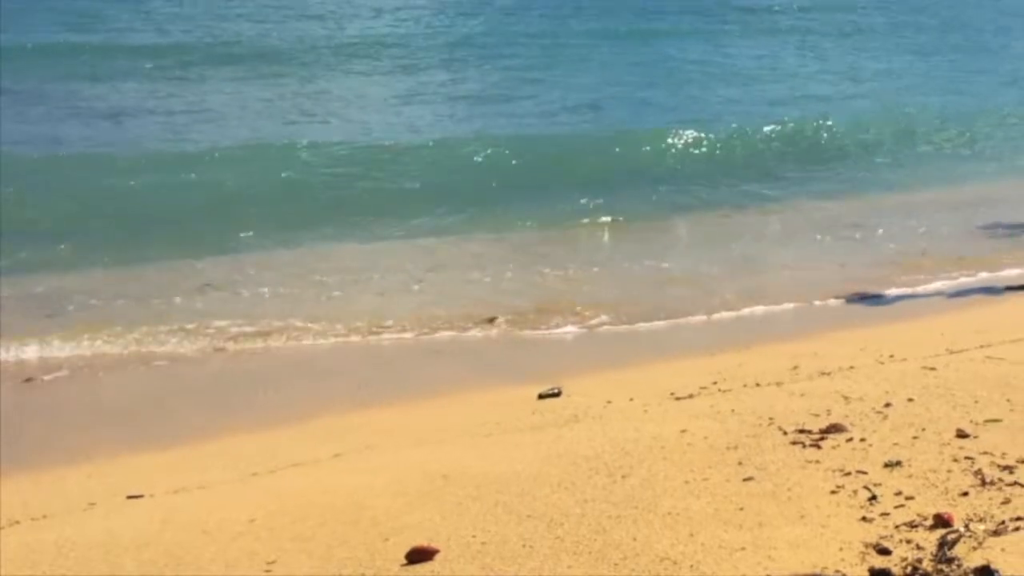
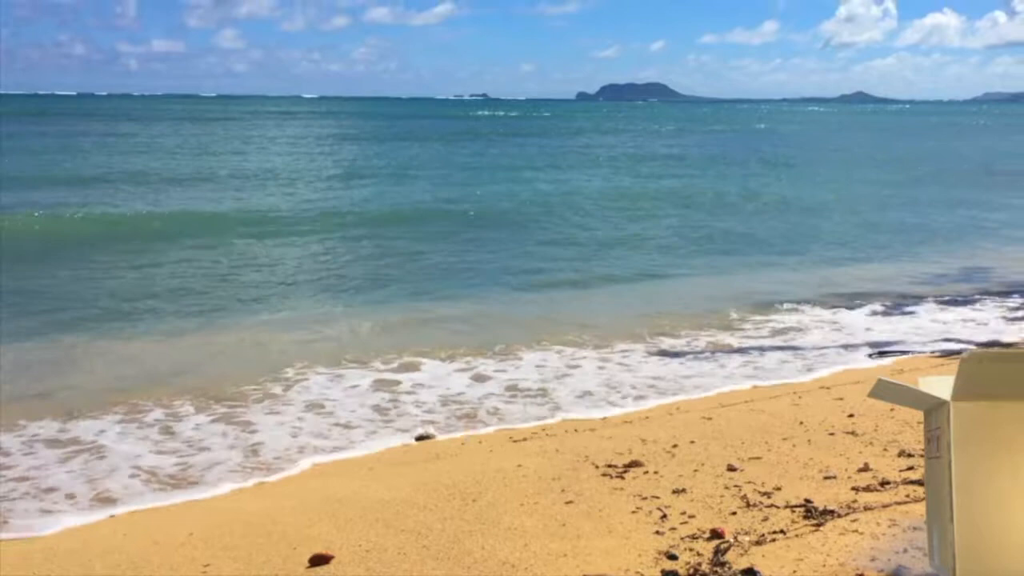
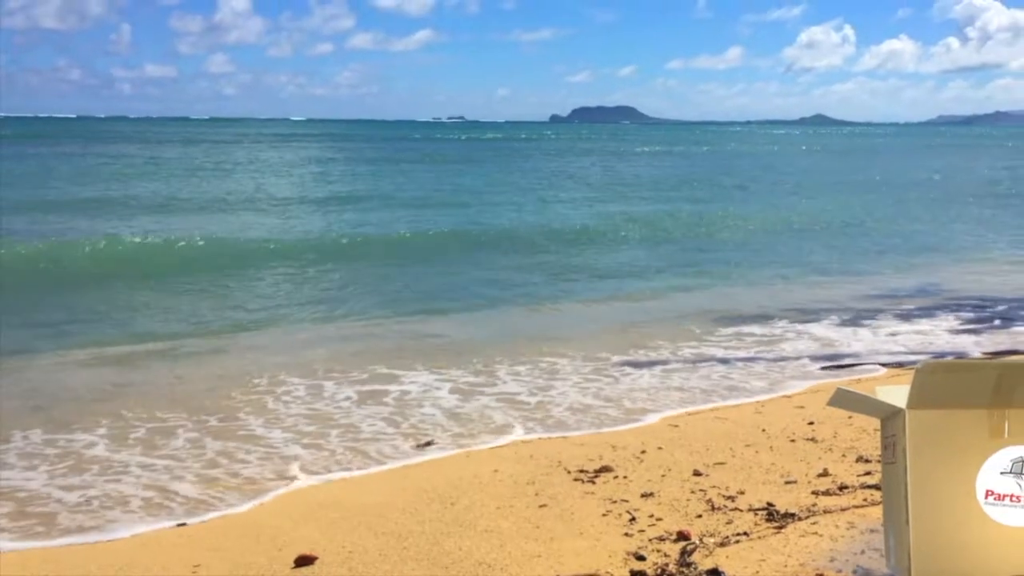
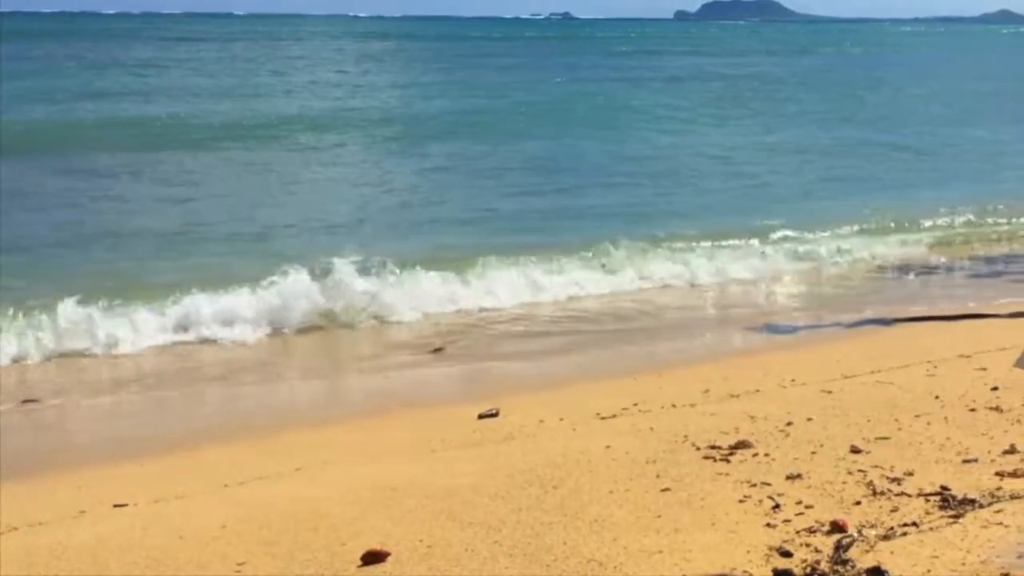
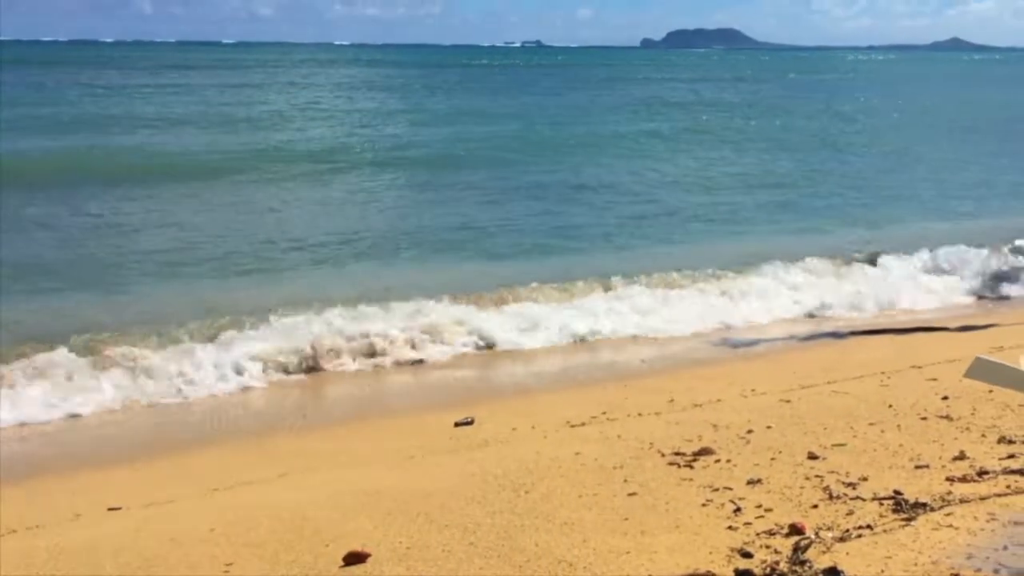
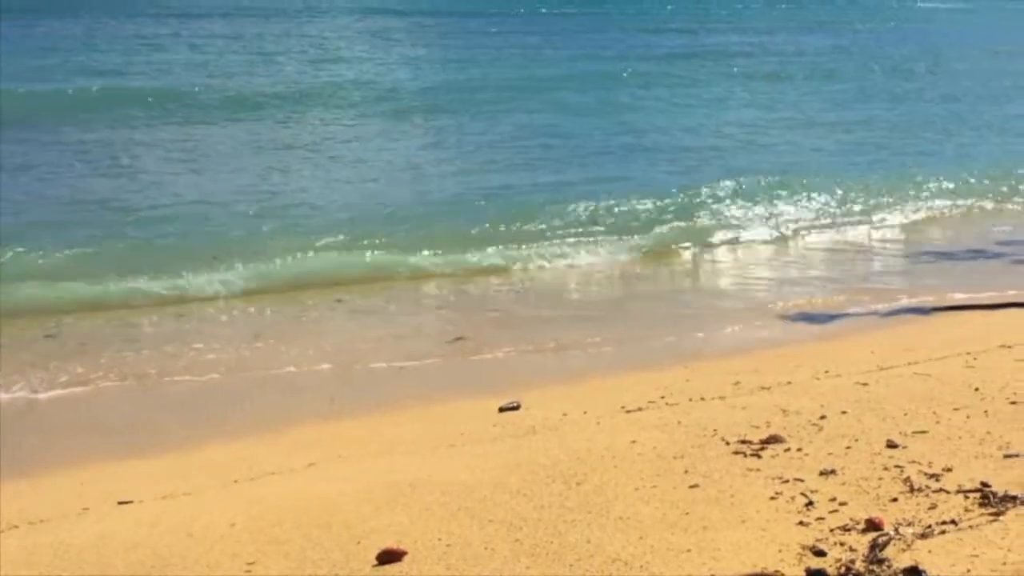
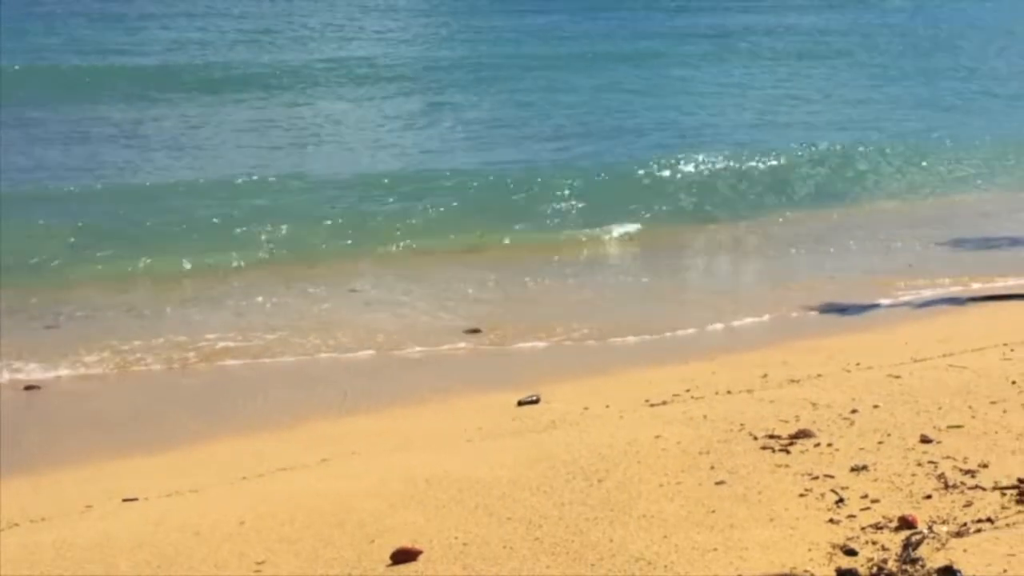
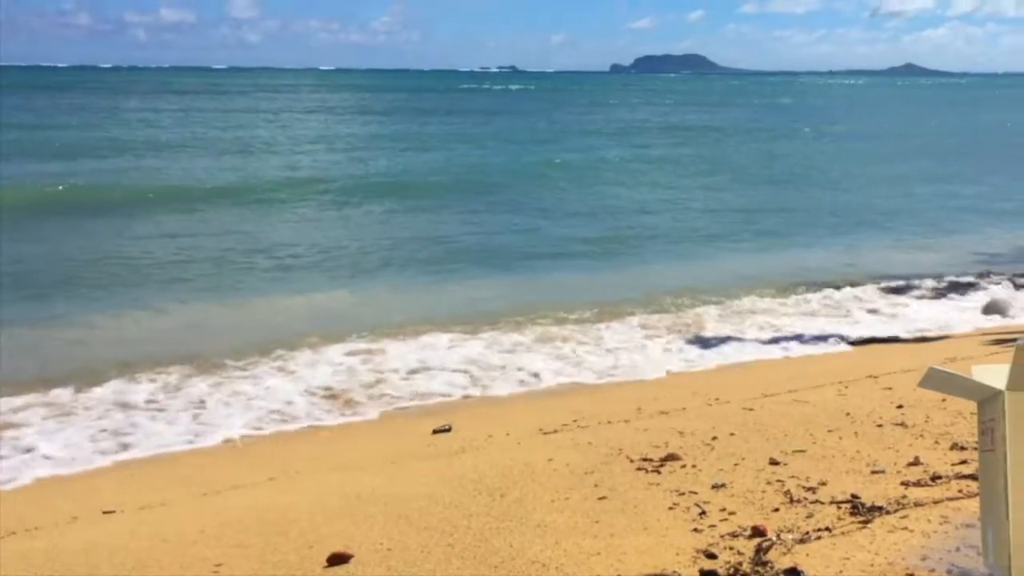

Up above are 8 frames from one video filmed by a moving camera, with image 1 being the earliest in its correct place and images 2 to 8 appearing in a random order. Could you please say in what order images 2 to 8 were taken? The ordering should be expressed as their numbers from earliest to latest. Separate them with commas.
7, 6, 4, 5, 8, 2, 3
